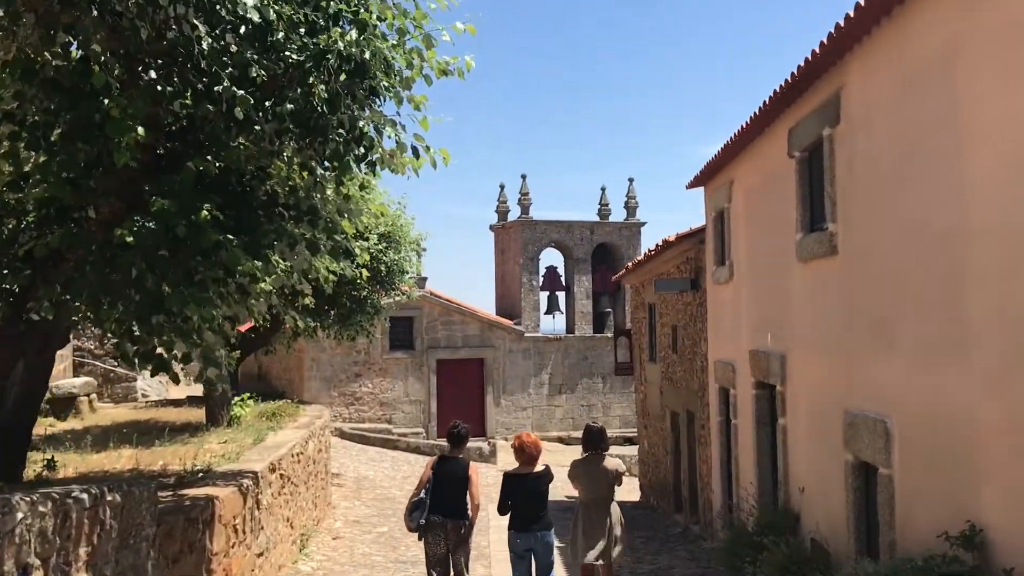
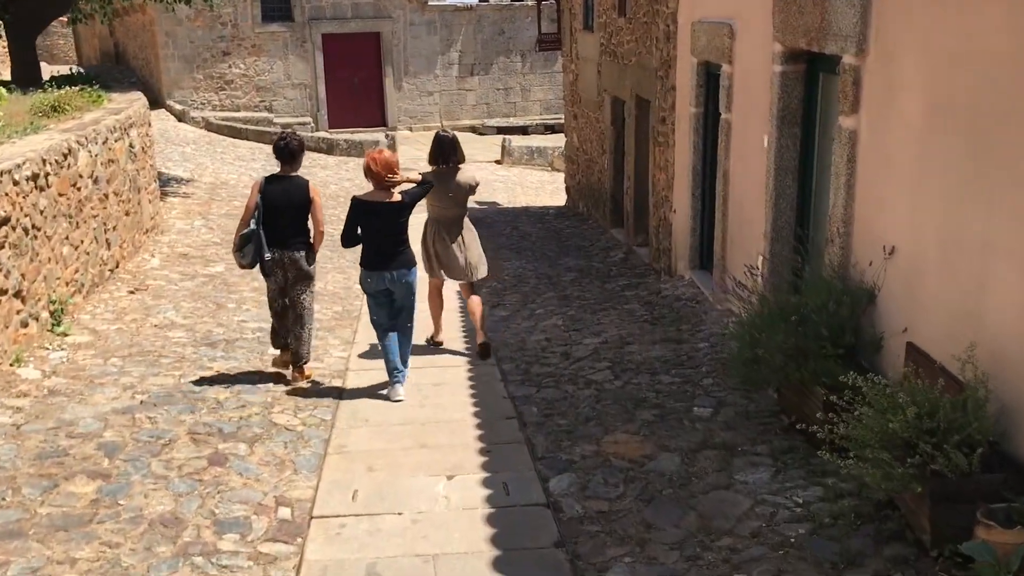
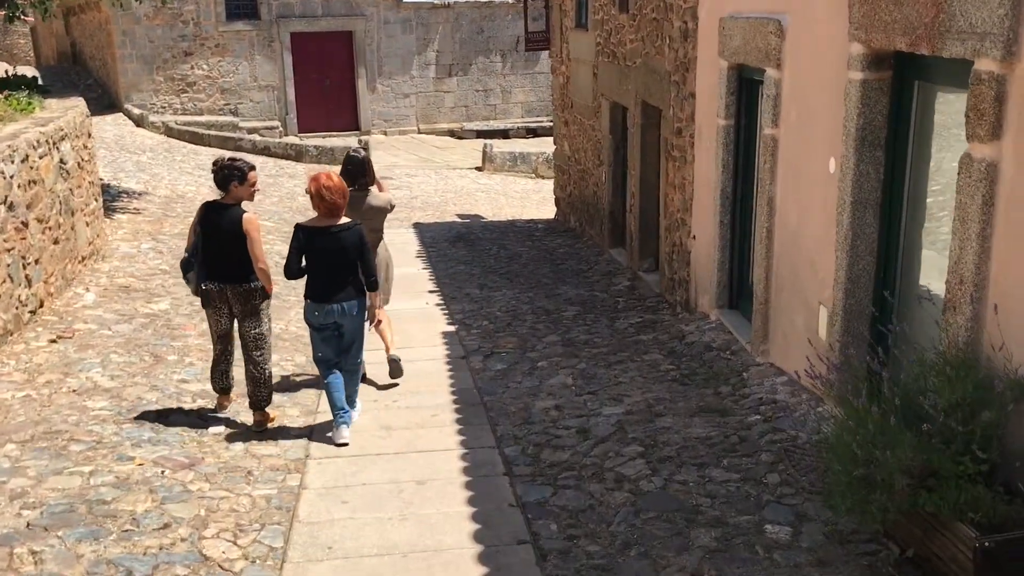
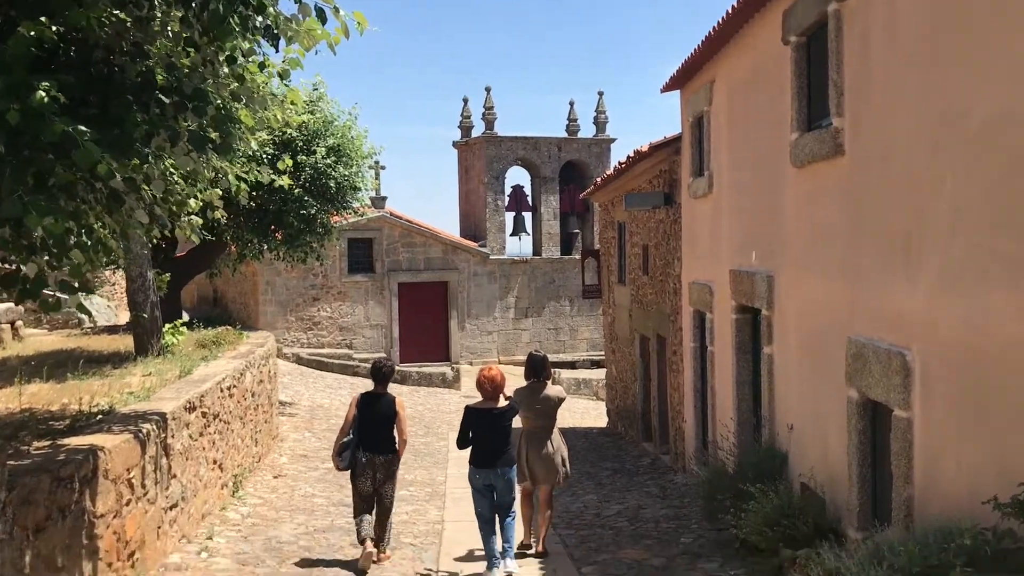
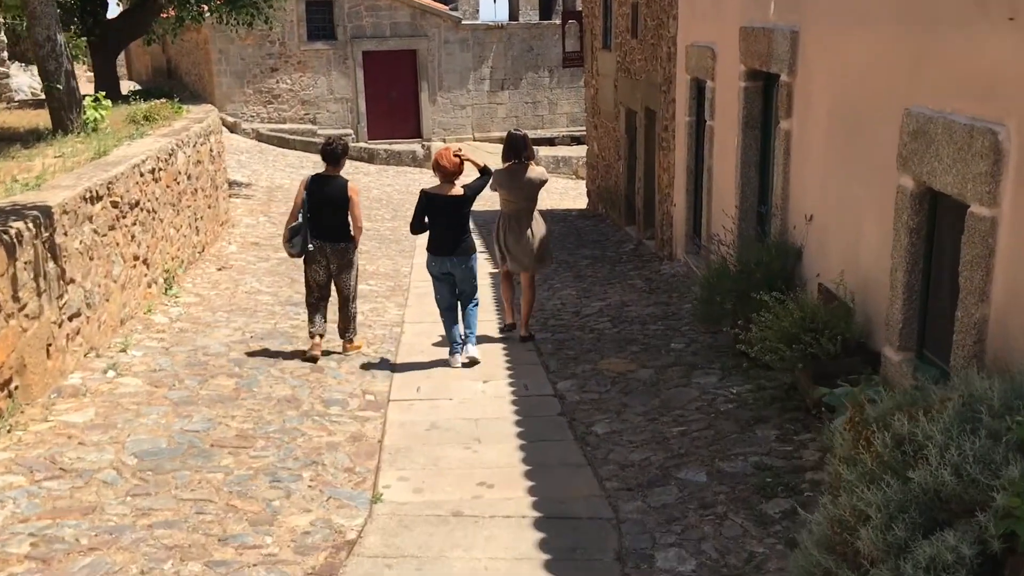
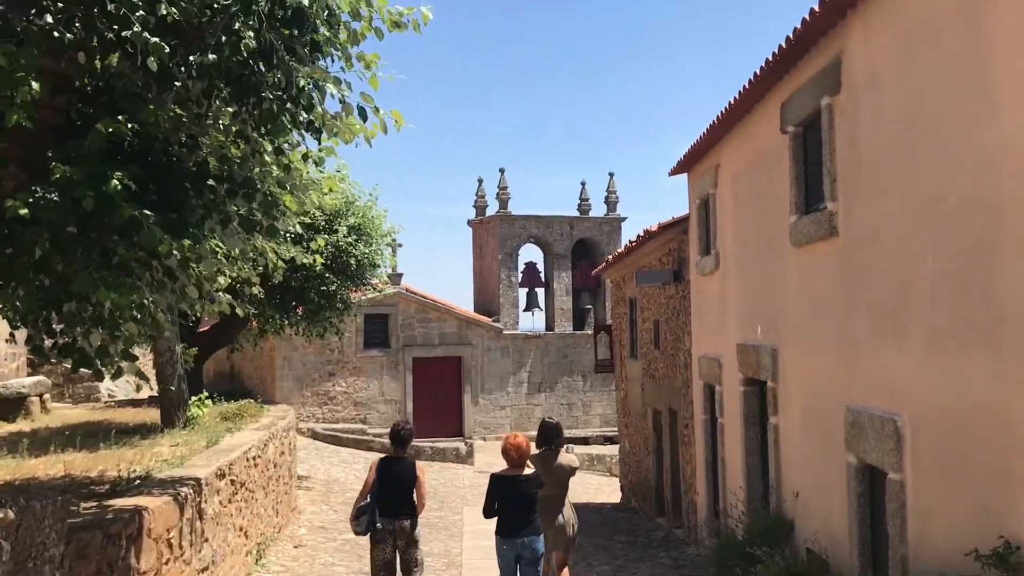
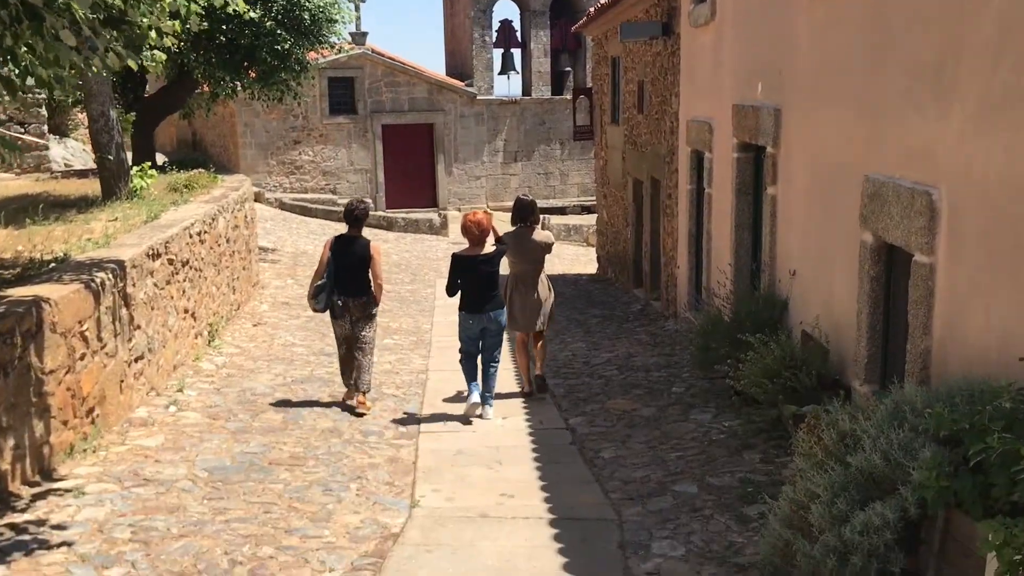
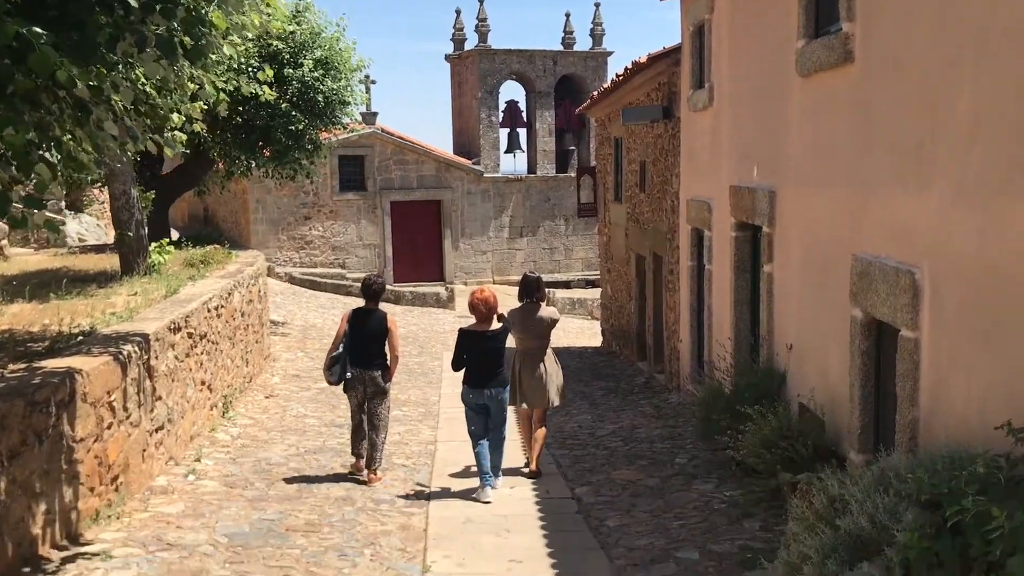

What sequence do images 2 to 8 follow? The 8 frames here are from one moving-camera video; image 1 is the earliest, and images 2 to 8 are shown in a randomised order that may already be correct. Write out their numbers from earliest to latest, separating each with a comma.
6, 4, 8, 7, 5, 2, 3
